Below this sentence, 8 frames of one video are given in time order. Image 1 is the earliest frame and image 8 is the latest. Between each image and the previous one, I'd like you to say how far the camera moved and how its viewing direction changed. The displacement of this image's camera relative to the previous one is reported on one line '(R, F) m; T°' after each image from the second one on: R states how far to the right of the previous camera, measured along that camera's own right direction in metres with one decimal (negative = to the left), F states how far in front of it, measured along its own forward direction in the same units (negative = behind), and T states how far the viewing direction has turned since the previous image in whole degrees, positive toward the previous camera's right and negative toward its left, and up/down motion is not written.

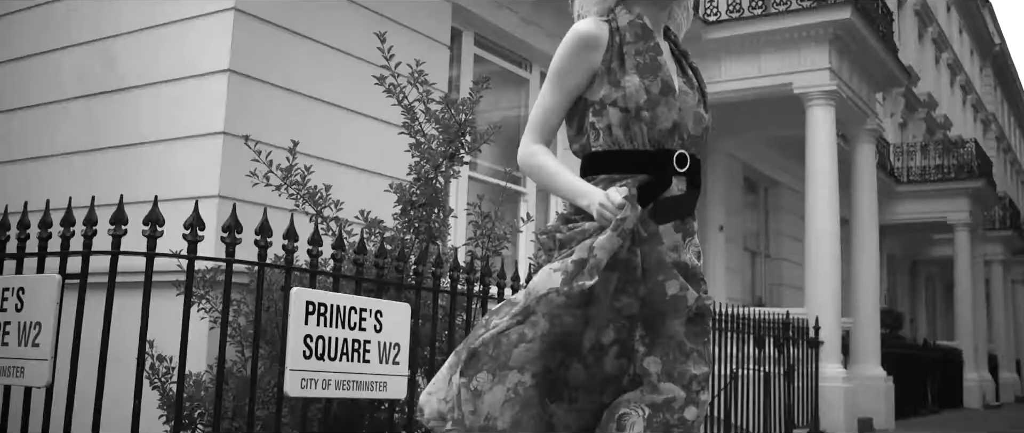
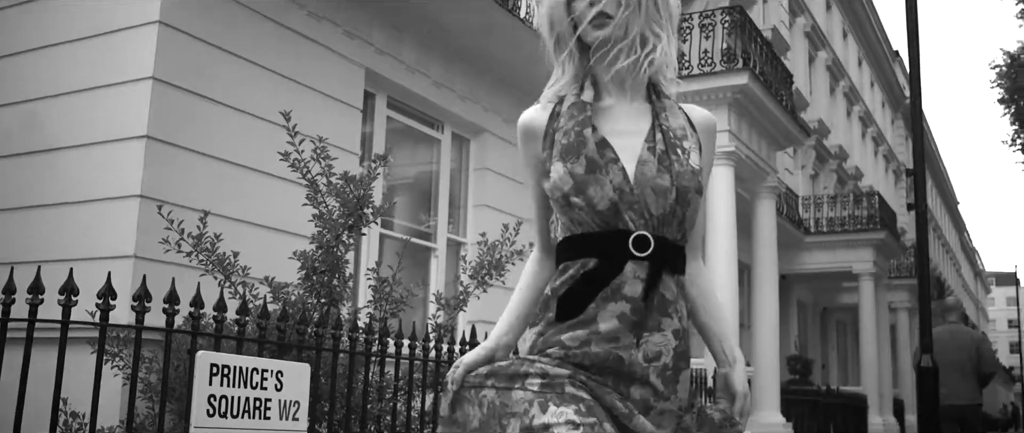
(+0.1, -0.4) m; +3°
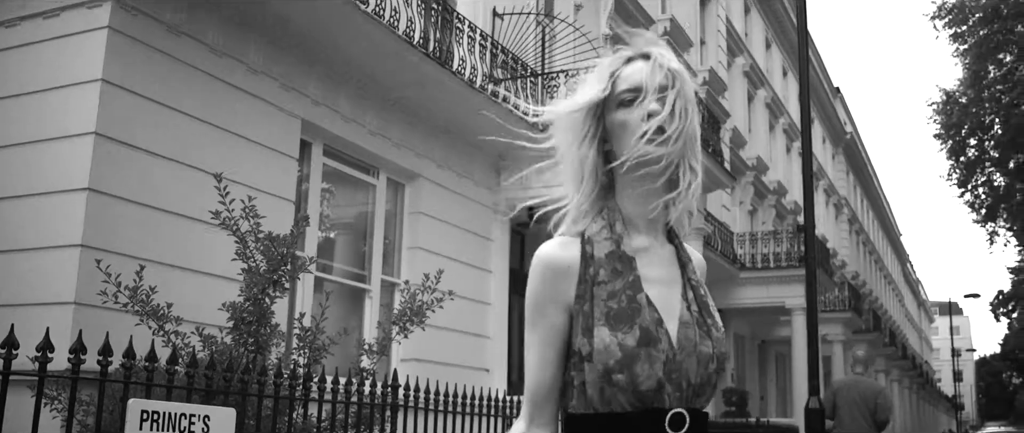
(+0.2, -0.4) m; +2°
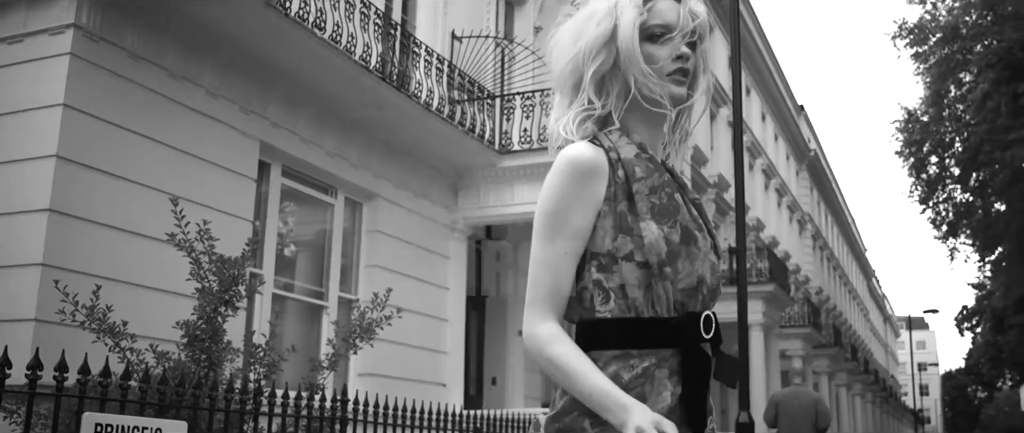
(+0.2, -0.3) m; +1°
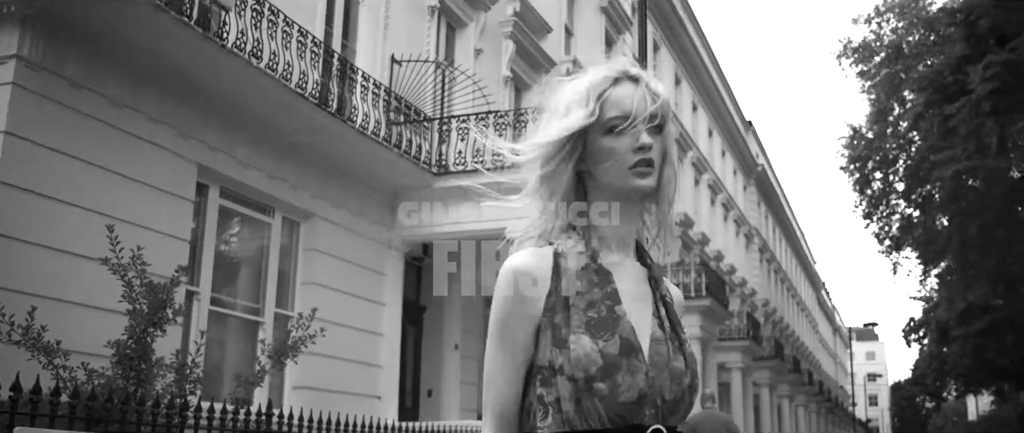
(+0.3, -0.5) m; +2°
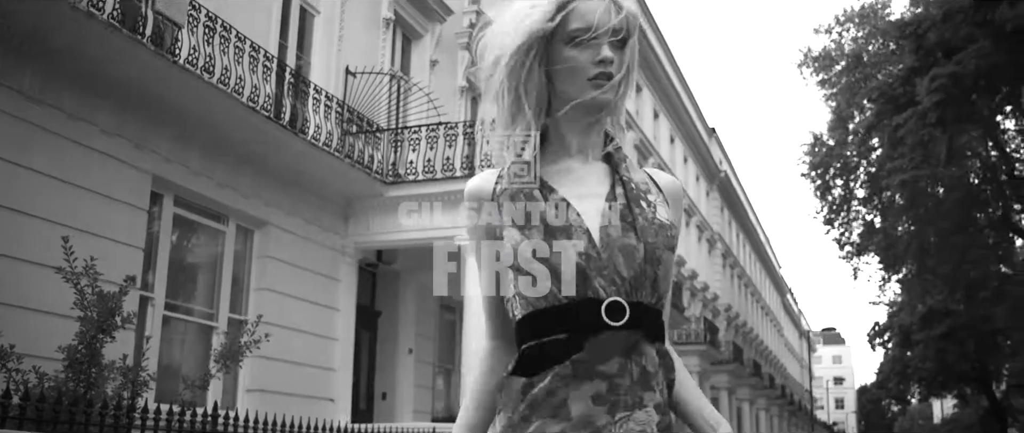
(+0.2, -0.4) m; +1°
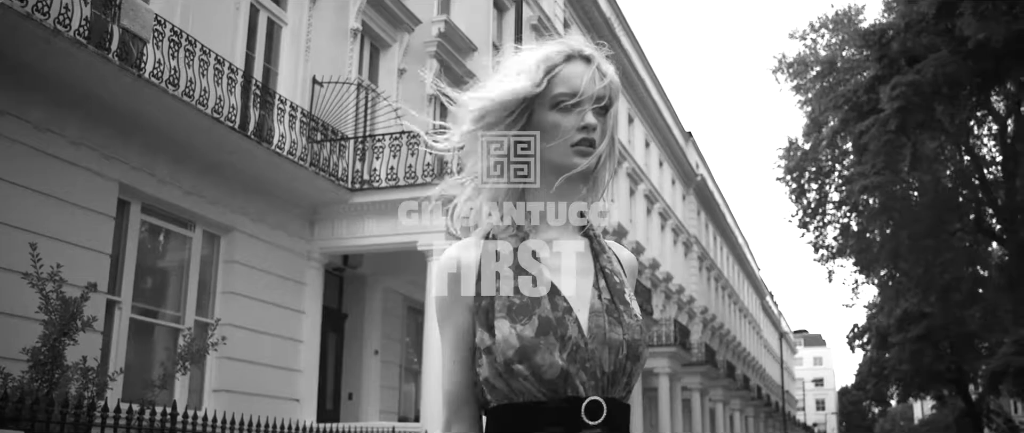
(+0.3, -0.4) m; +1°
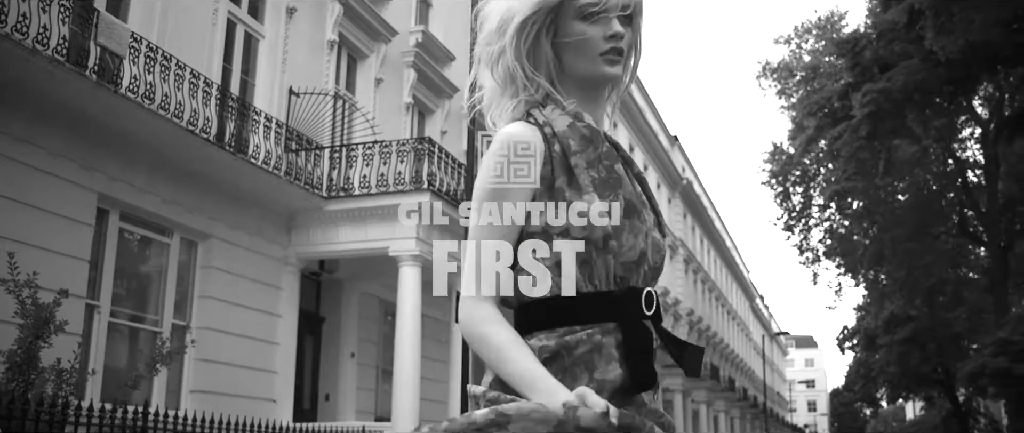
(+0.3, -0.5) m; 0°
